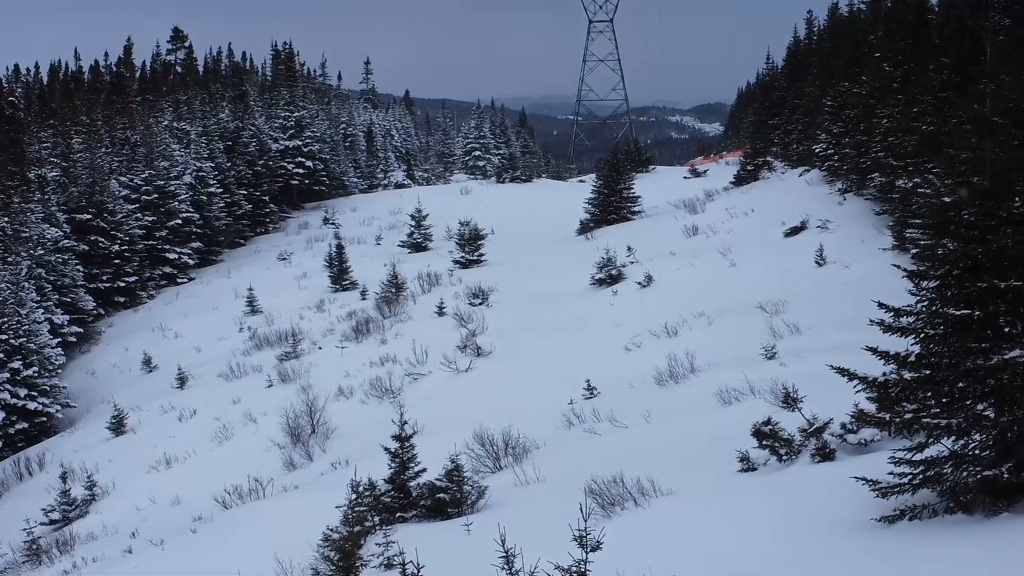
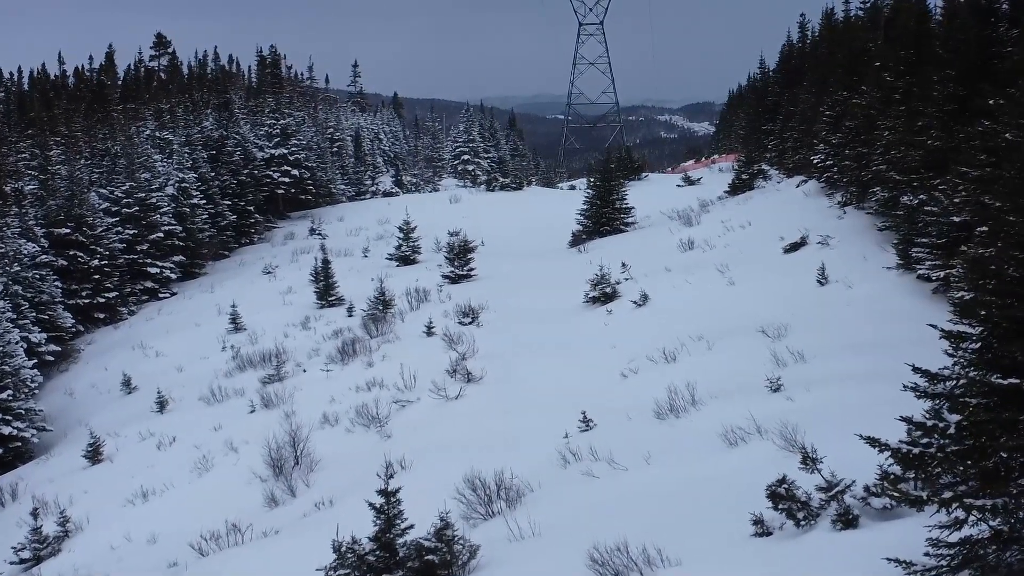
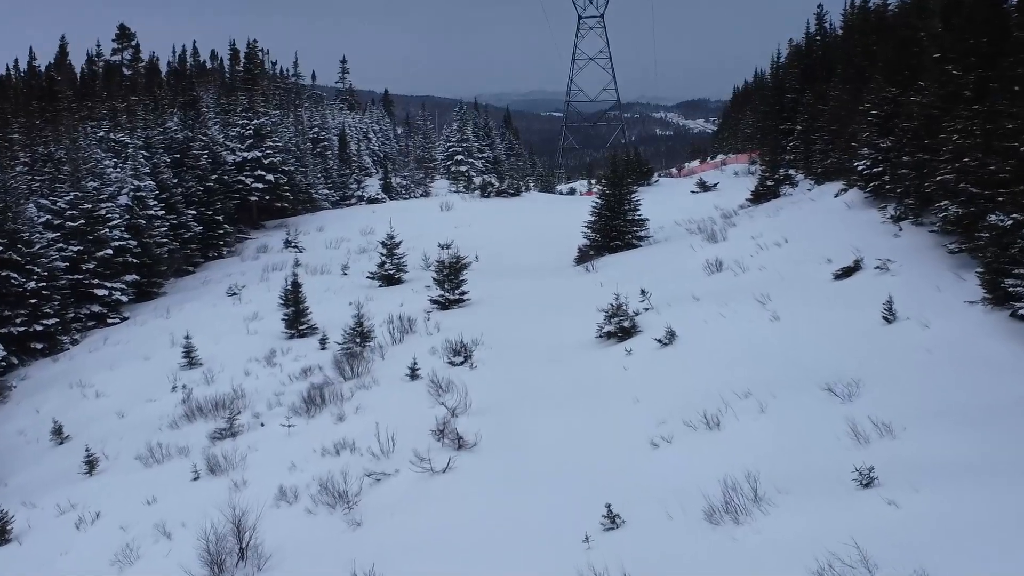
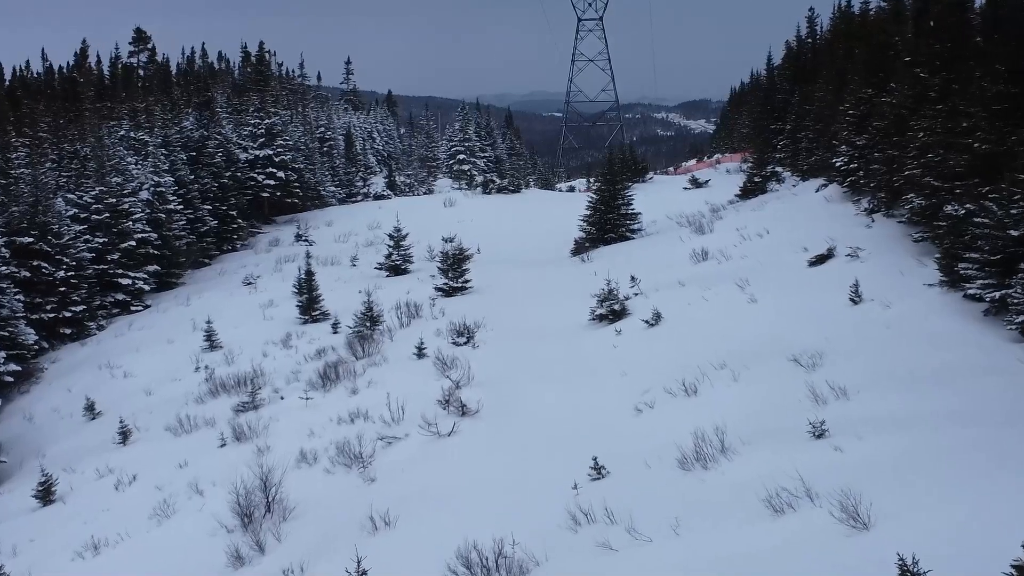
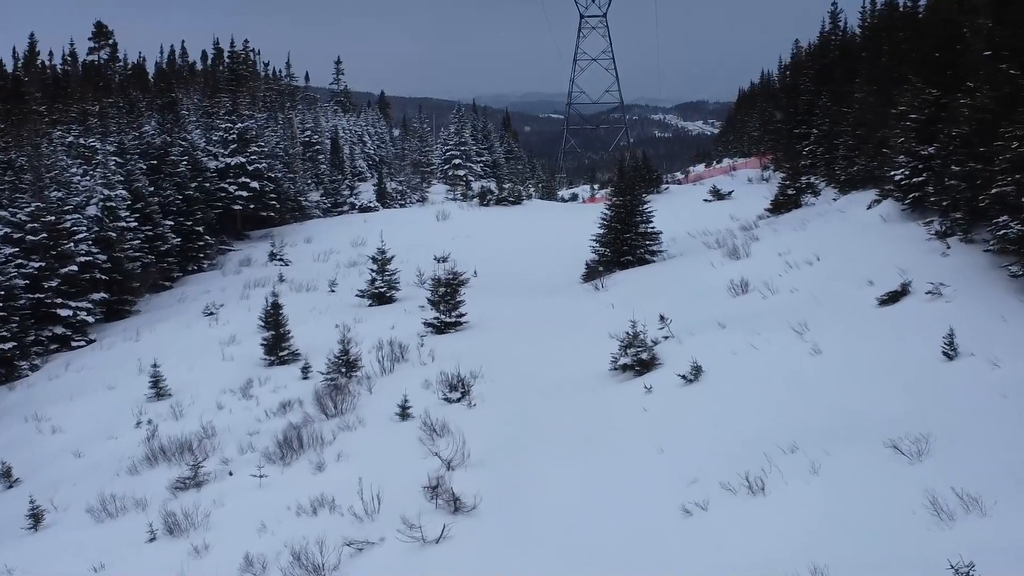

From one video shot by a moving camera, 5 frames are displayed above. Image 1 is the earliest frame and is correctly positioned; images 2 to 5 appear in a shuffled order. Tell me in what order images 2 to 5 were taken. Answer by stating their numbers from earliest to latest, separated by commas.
2, 4, 3, 5
